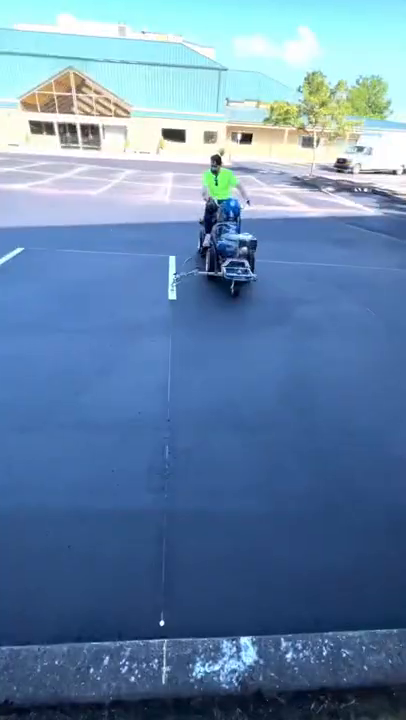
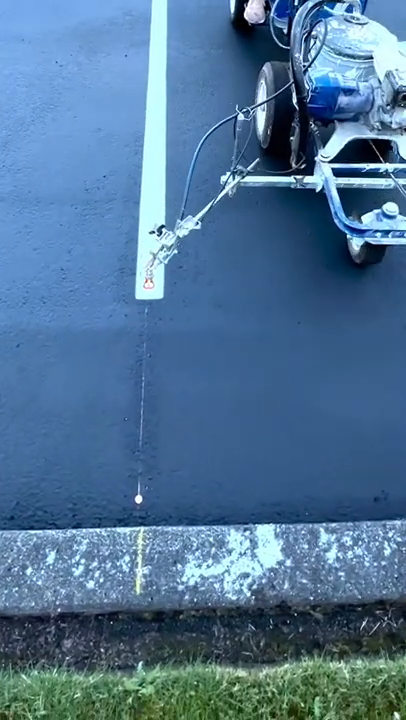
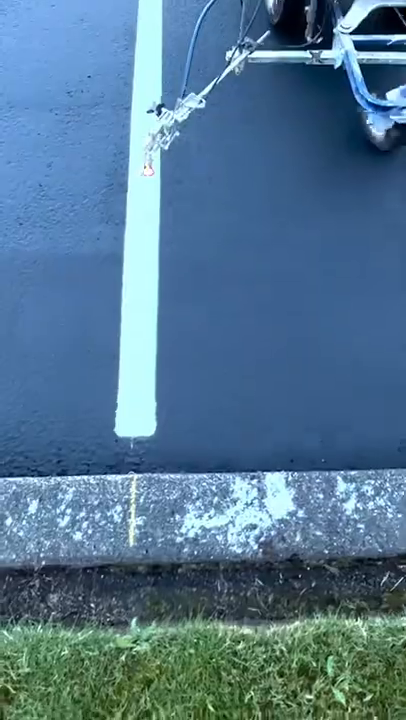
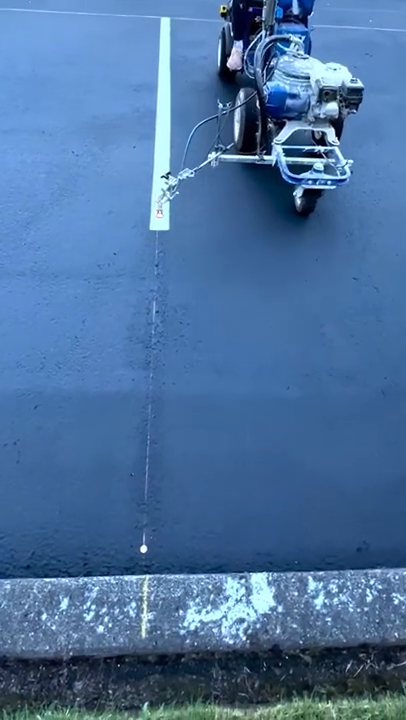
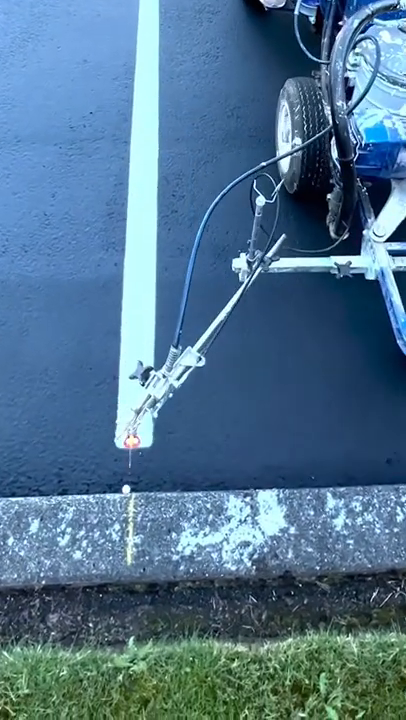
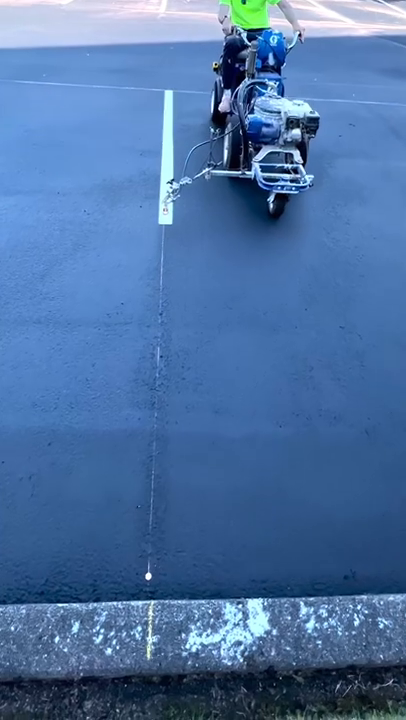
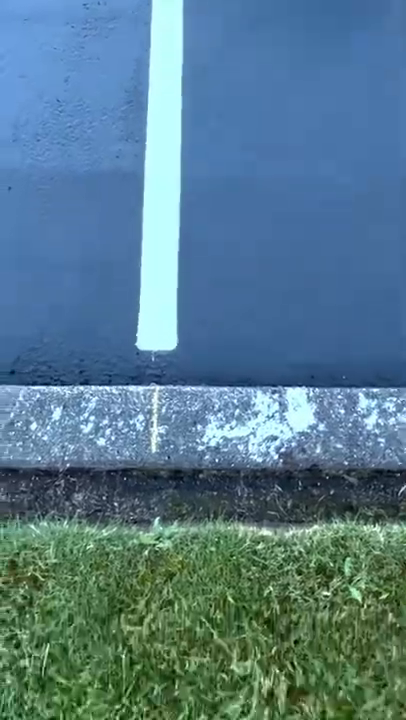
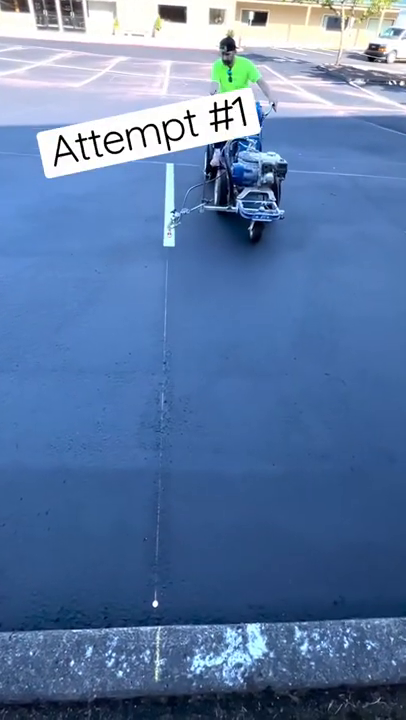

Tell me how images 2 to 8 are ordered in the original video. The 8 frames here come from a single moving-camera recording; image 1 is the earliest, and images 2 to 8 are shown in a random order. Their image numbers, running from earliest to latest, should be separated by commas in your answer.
8, 6, 4, 2, 5, 3, 7
